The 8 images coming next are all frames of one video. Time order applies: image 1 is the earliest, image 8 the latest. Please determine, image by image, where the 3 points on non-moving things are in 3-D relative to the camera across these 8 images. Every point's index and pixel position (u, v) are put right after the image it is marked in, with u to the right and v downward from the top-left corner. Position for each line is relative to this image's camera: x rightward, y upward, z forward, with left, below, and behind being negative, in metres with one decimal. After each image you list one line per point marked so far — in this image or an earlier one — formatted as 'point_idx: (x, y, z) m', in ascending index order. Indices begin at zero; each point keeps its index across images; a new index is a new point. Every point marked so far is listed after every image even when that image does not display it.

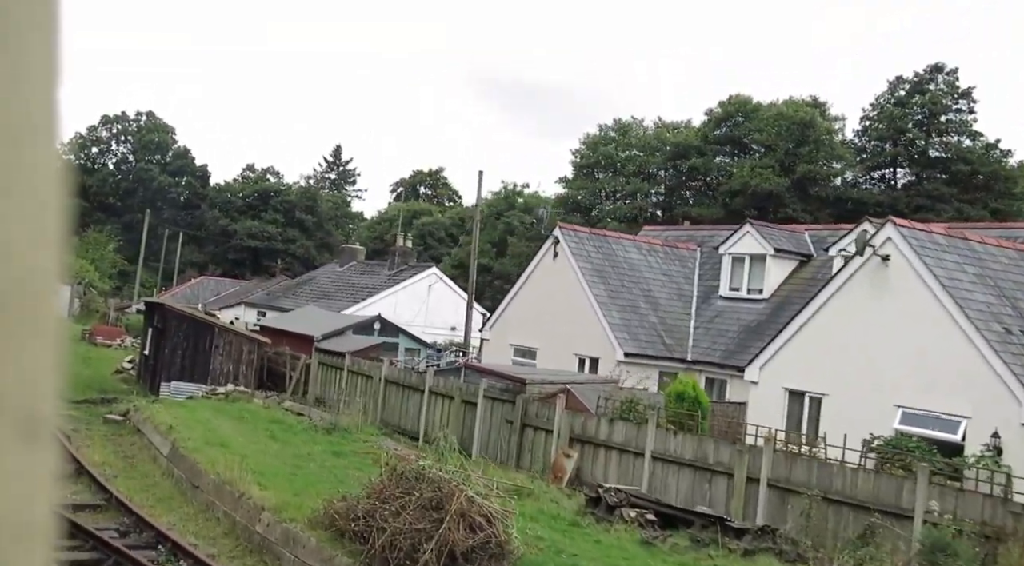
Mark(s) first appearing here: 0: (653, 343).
0: (+2.3, -1.0, +18.4) m
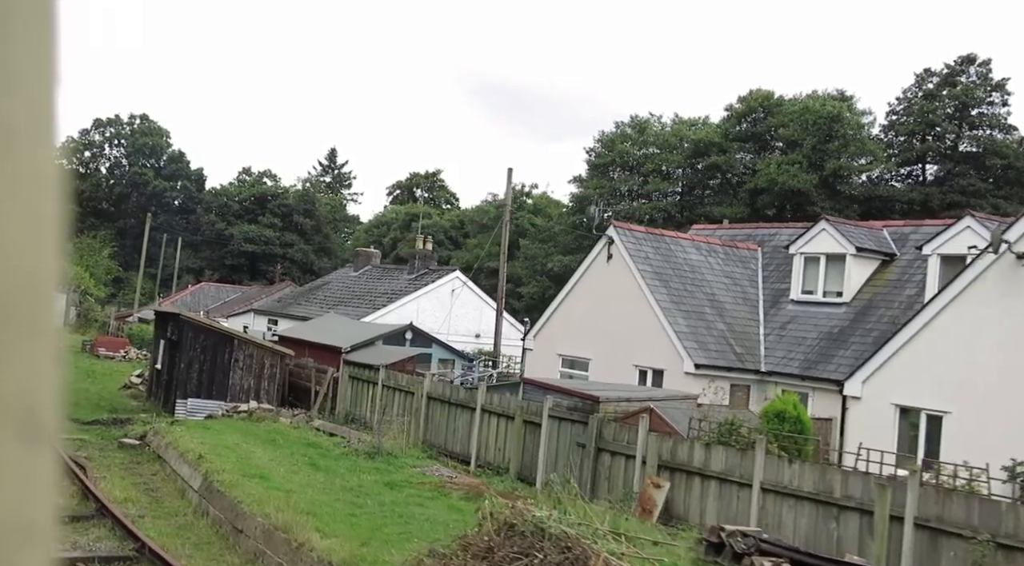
0: (+3.1, -1.0, +16.7) m
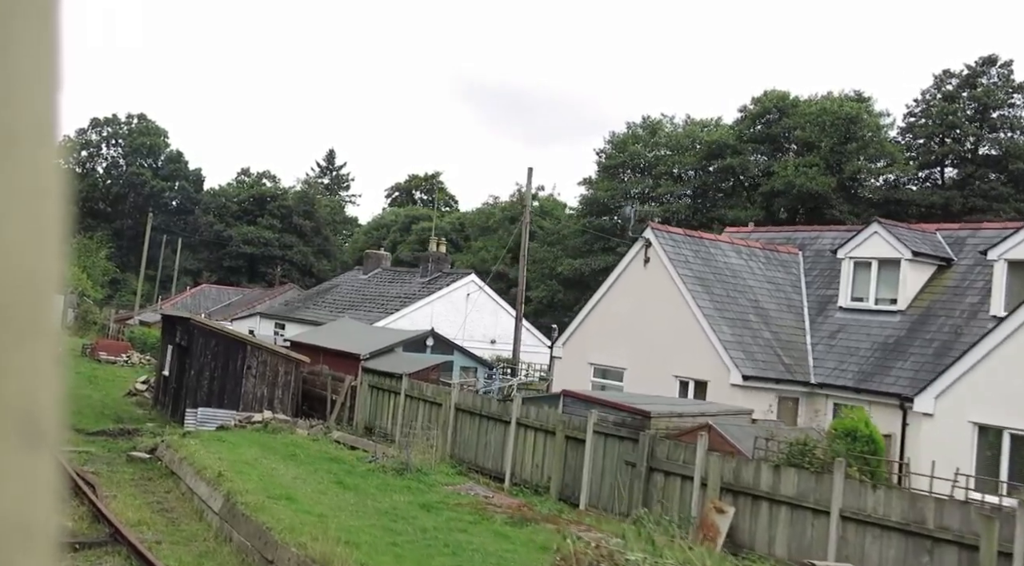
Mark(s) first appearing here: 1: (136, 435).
0: (+3.6, -1.1, +15.7) m
1: (-5.6, -2.3, +17.1) m
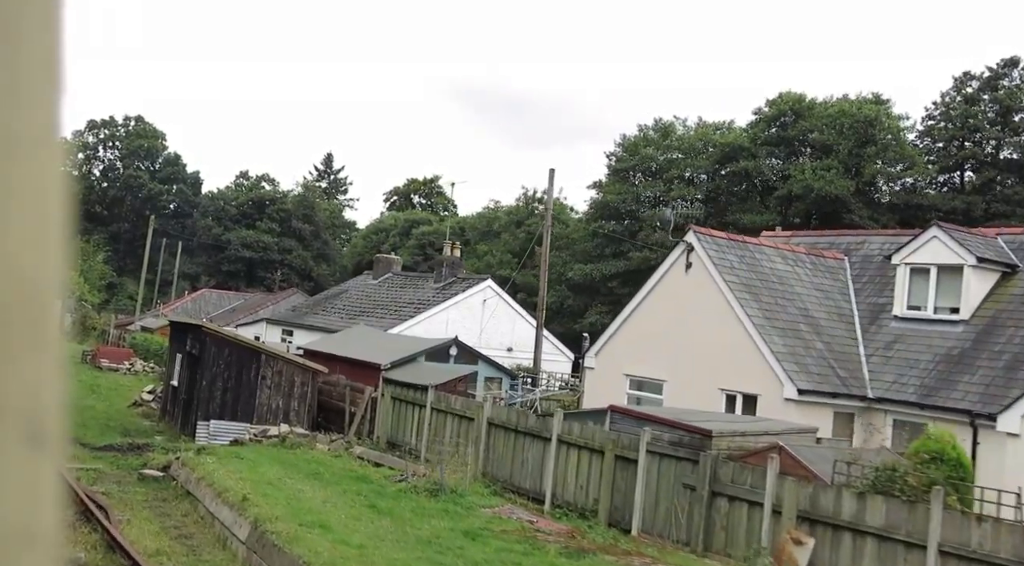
0: (+4.1, -1.2, +14.7) m
1: (-5.1, -2.3, +16.0) m
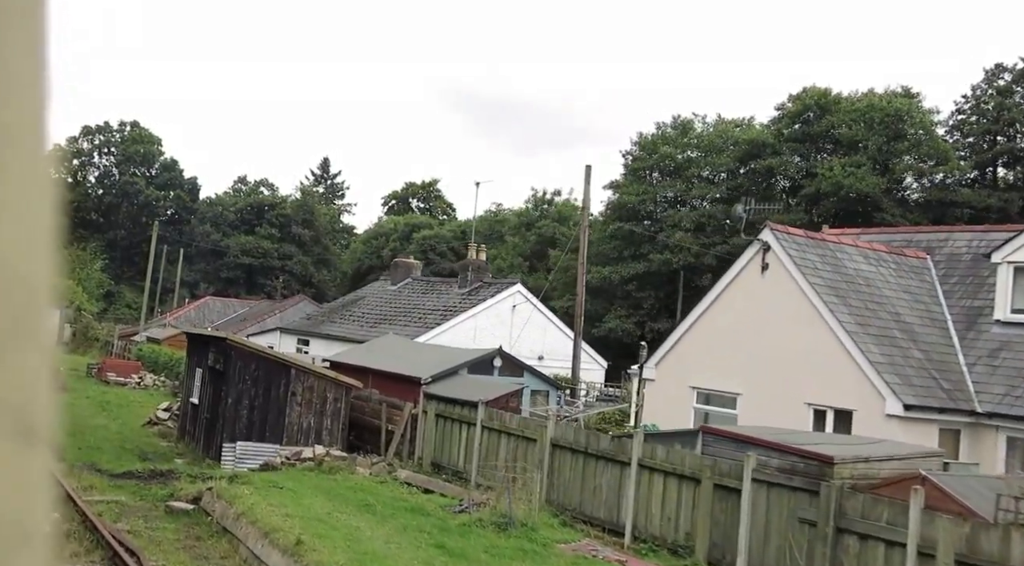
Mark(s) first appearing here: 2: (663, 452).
0: (+4.8, -1.2, +13.3) m
1: (-4.3, -2.5, +14.5) m
2: (+1.6, -1.7, +11.9) m
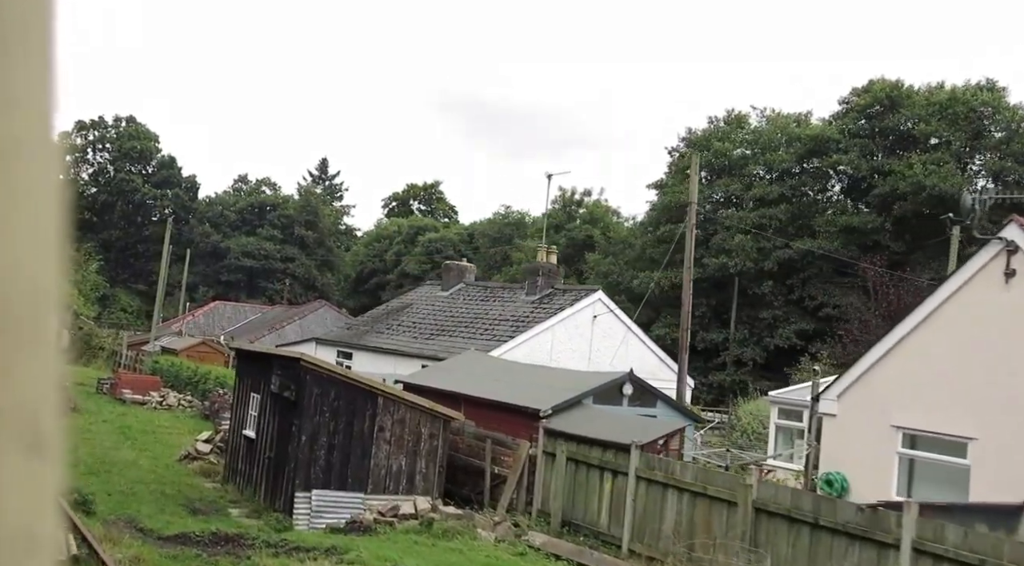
0: (+6.6, -1.4, +9.9) m
1: (-2.6, -2.5, +11.0) m
2: (+3.3, -1.8, +8.5) m
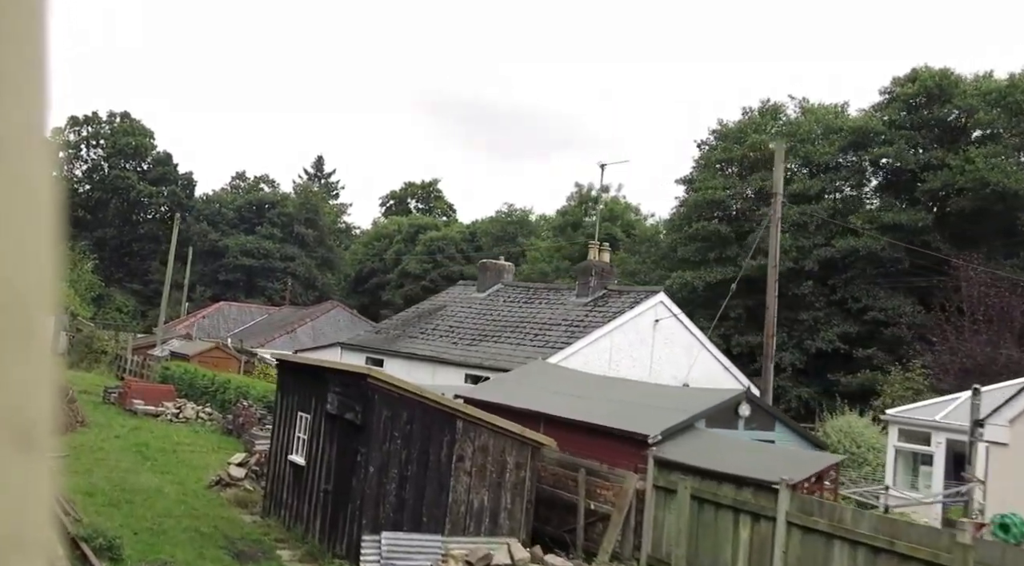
0: (+7.6, -1.4, +7.8) m
1: (-1.5, -2.5, +8.9) m
2: (+4.4, -1.9, +6.4) m
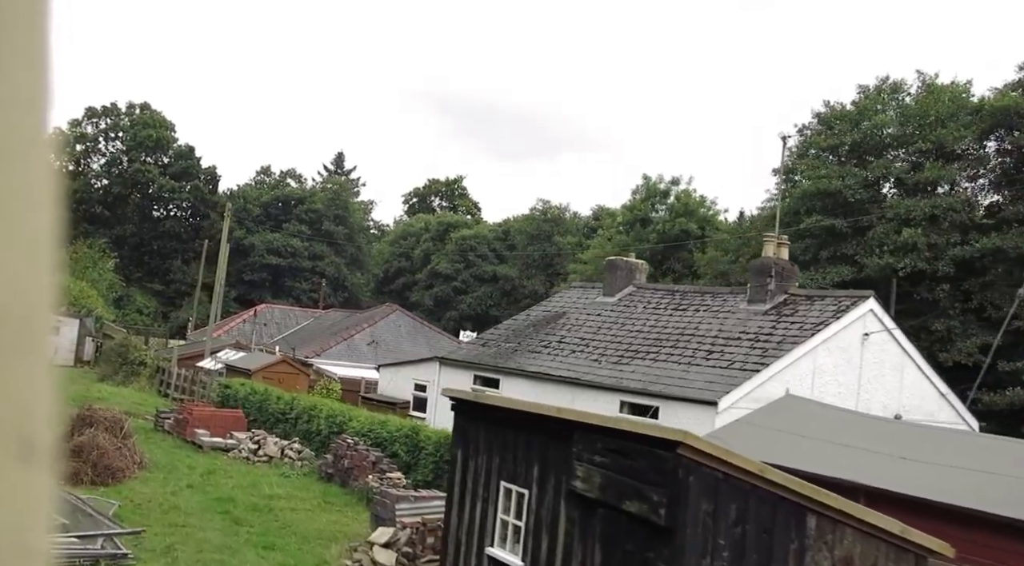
0: (+10.0, -1.5, +3.3) m
1: (+0.8, -2.6, +4.4) m
2: (+6.7, -1.9, +1.9) m
